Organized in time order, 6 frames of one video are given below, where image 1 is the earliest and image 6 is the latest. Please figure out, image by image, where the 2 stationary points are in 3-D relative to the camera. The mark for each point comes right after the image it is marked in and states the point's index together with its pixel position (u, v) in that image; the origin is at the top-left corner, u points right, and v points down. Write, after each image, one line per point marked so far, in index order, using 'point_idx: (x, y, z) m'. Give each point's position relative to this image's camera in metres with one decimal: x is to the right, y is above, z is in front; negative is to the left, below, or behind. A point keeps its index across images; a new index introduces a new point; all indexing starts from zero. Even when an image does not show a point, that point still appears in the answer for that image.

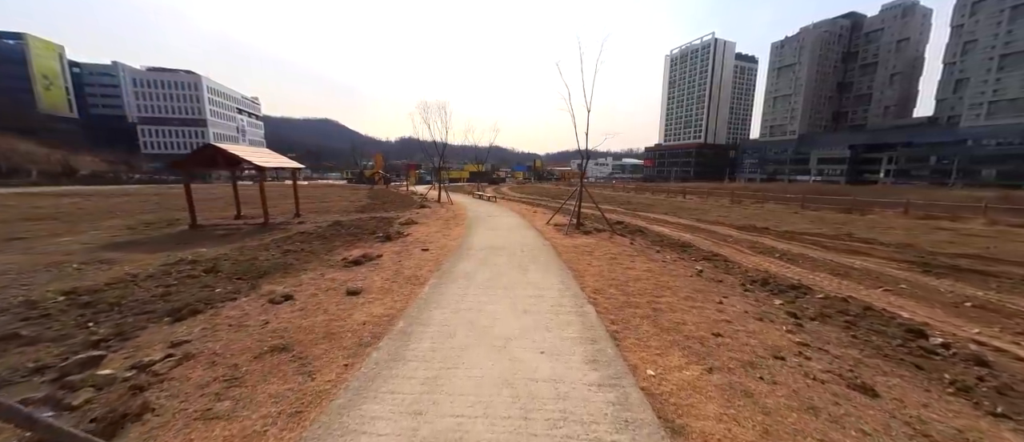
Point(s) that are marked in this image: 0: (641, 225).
0: (+5.4, -0.2, +14.3) m
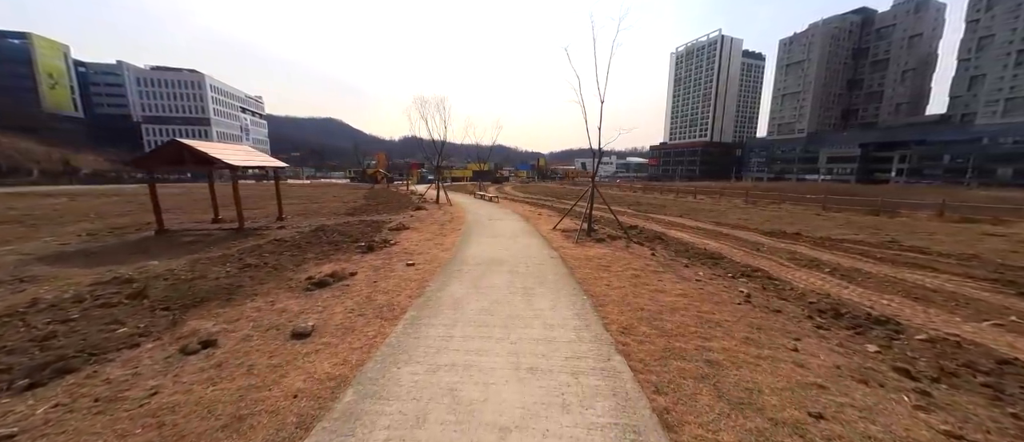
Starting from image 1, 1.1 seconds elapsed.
0: (+5.5, -0.4, +12.9) m
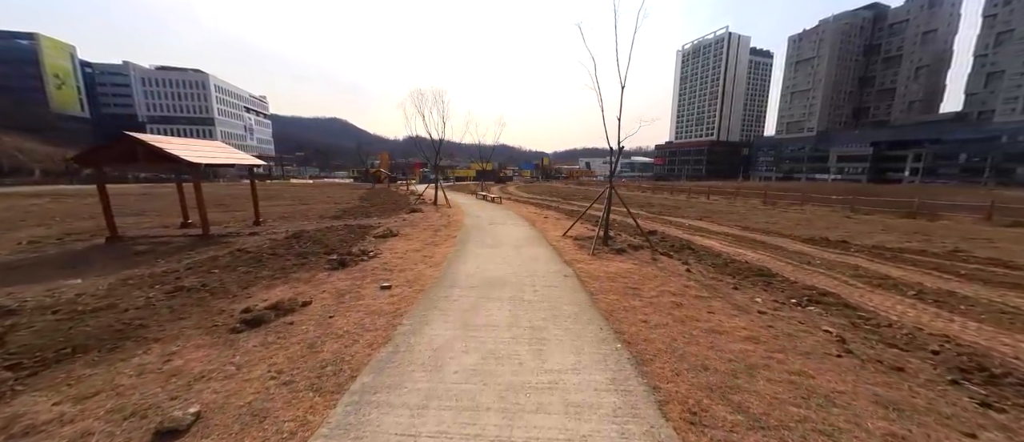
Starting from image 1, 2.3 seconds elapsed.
0: (+5.6, -0.6, +11.3) m
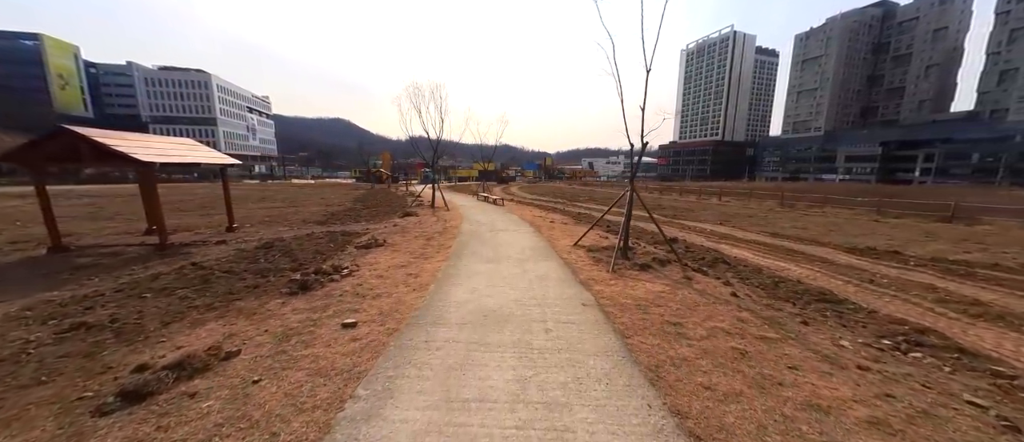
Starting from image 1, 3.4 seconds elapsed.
0: (+5.7, -0.8, +9.9) m
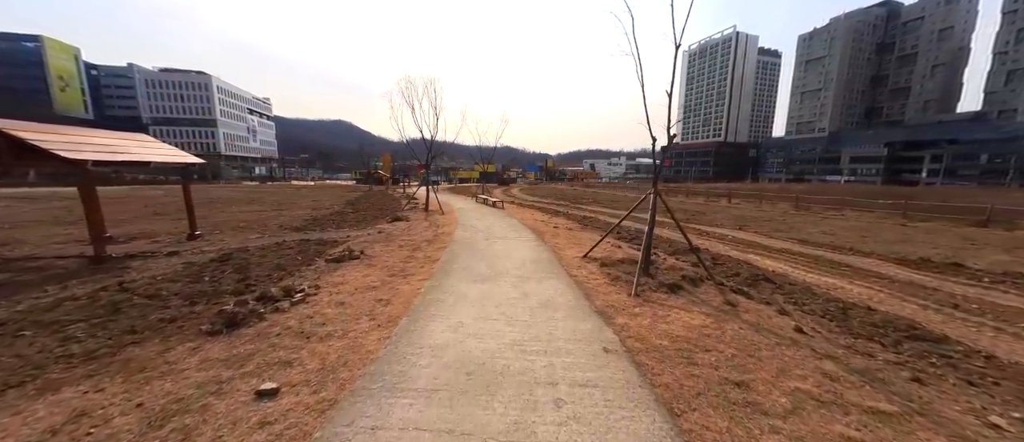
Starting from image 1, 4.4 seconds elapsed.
0: (+5.7, -0.9, +8.5) m
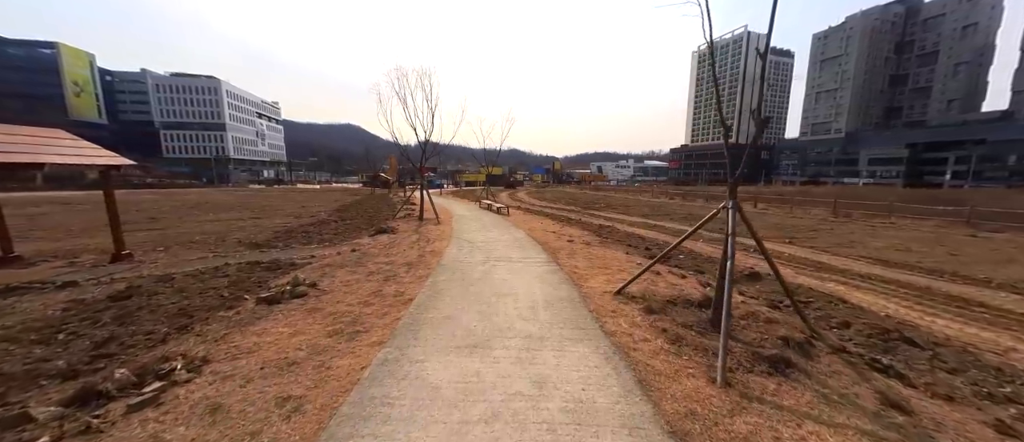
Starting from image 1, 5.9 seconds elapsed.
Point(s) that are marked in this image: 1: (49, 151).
0: (+5.8, -1.3, +6.2) m
1: (-10.5, +1.7, +7.9) m
